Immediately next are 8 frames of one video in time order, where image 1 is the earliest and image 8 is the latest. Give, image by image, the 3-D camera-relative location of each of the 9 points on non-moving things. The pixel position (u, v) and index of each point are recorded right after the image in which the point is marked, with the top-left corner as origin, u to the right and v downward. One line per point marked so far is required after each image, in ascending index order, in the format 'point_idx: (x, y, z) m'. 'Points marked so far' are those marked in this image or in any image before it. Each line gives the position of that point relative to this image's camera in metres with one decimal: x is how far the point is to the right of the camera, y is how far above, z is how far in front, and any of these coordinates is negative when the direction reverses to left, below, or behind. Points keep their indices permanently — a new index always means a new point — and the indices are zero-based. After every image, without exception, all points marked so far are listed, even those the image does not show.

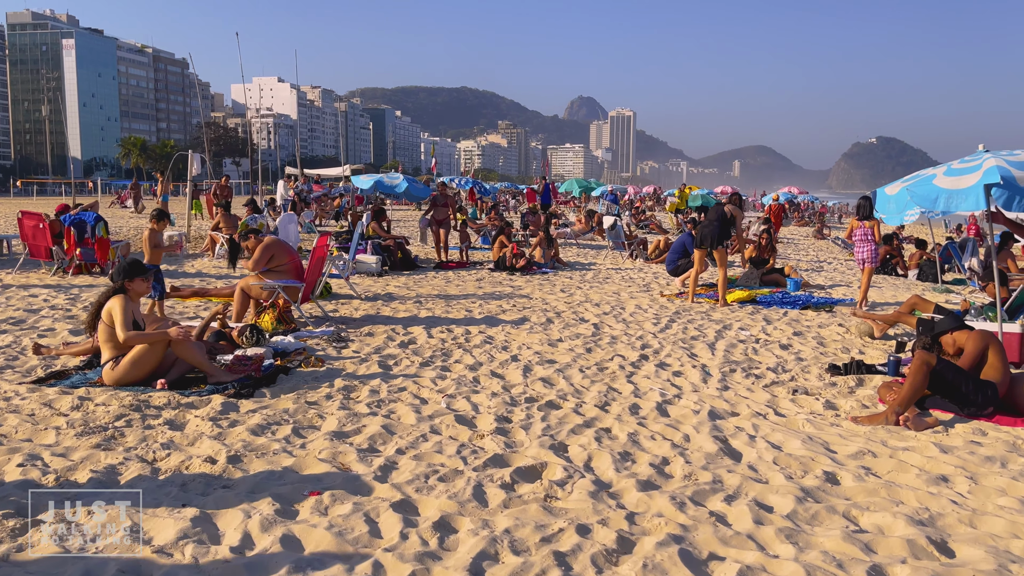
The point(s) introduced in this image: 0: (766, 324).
0: (+2.4, -0.3, +7.6) m
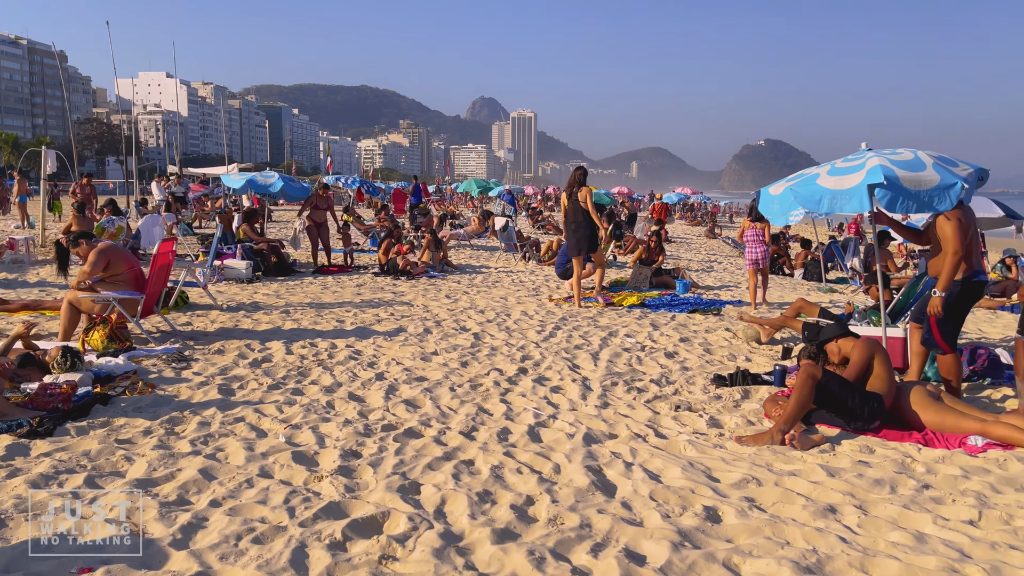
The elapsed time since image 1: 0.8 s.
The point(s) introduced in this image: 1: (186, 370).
0: (+1.3, -0.4, +7.3) m
1: (-2.2, -0.5, +5.3) m
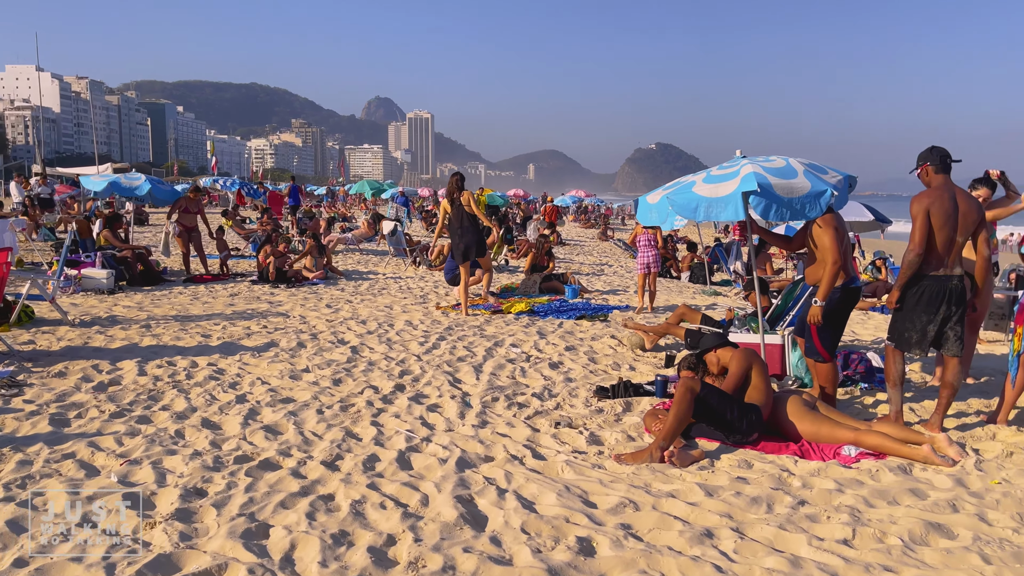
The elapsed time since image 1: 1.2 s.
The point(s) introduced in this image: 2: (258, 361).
0: (+0.2, -0.5, +7.1) m
1: (-2.9, -0.6, +4.8) m
2: (-1.9, -0.5, +5.9) m
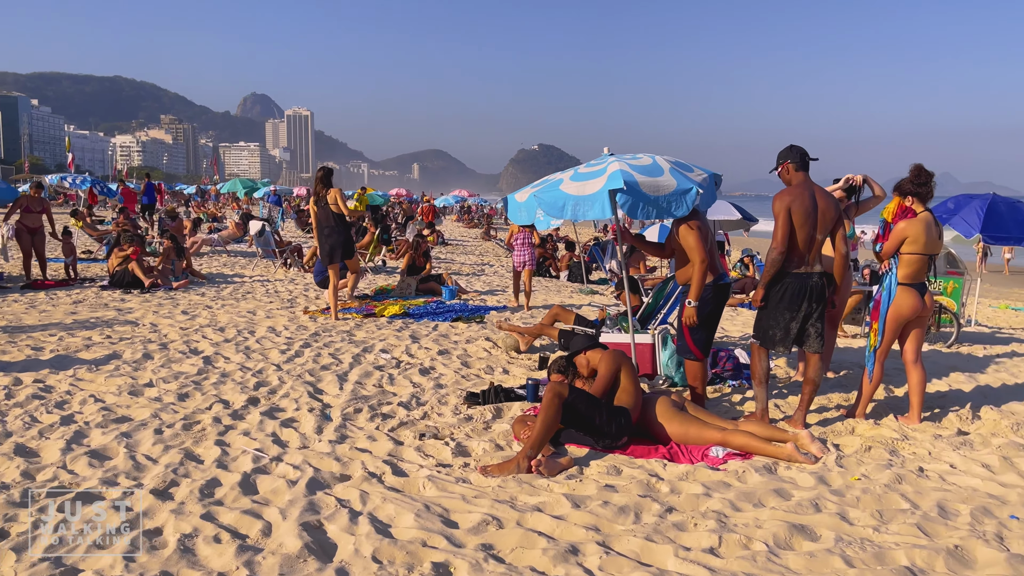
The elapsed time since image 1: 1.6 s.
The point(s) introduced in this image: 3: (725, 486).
0: (-0.9, -0.5, +6.8) m
1: (-3.7, -0.7, +4.0) m
2: (-2.8, -0.6, +5.4) m
3: (+0.9, -0.9, +3.6) m
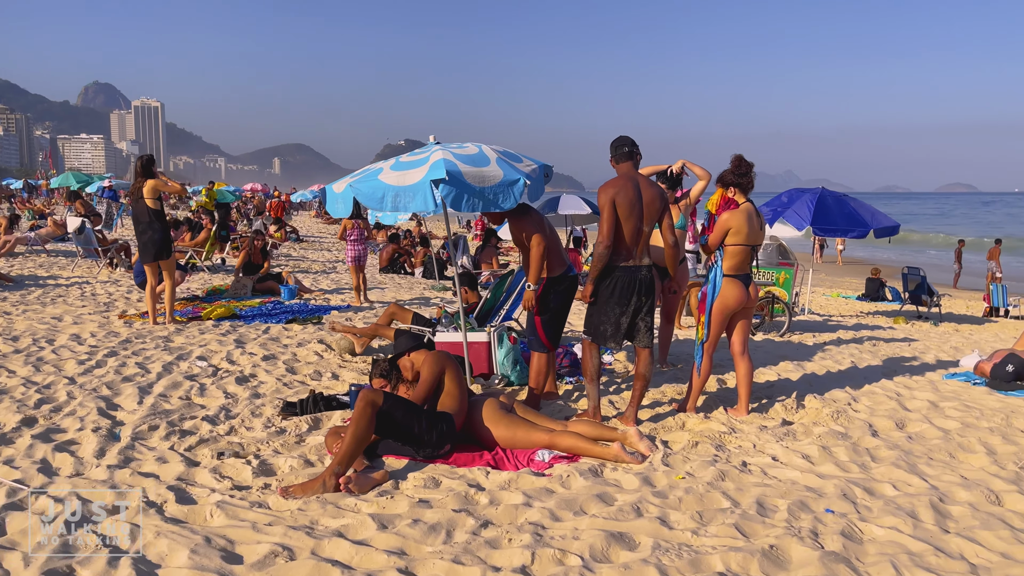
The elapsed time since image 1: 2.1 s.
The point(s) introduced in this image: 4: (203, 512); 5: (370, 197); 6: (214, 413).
0: (-2.2, -0.5, +6.3) m
1: (-4.5, -0.8, +3.1) m
2: (-3.8, -0.6, +4.5) m
3: (+0.1, -0.9, +3.4) m
4: (-1.2, -0.9, +3.1) m
5: (-0.7, +0.5, +4.2) m
6: (-1.7, -0.7, +4.5) m
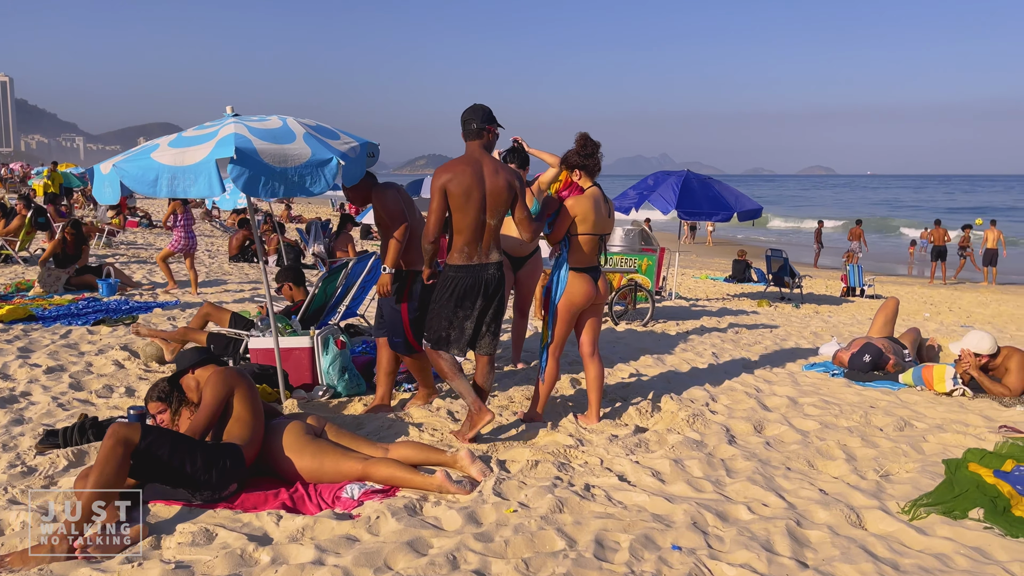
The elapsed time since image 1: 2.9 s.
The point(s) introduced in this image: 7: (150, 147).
0: (-3.3, -0.5, +5.3) m
1: (-5.1, -0.9, +1.8) m
2: (-4.7, -0.7, +3.3) m
3: (-0.6, -0.9, +2.8) m
4: (-1.9, -0.9, +2.3) m
5: (-1.6, +0.5, +3.4) m
6: (-2.5, -0.7, +3.6) m
7: (-1.6, +0.6, +3.6) m
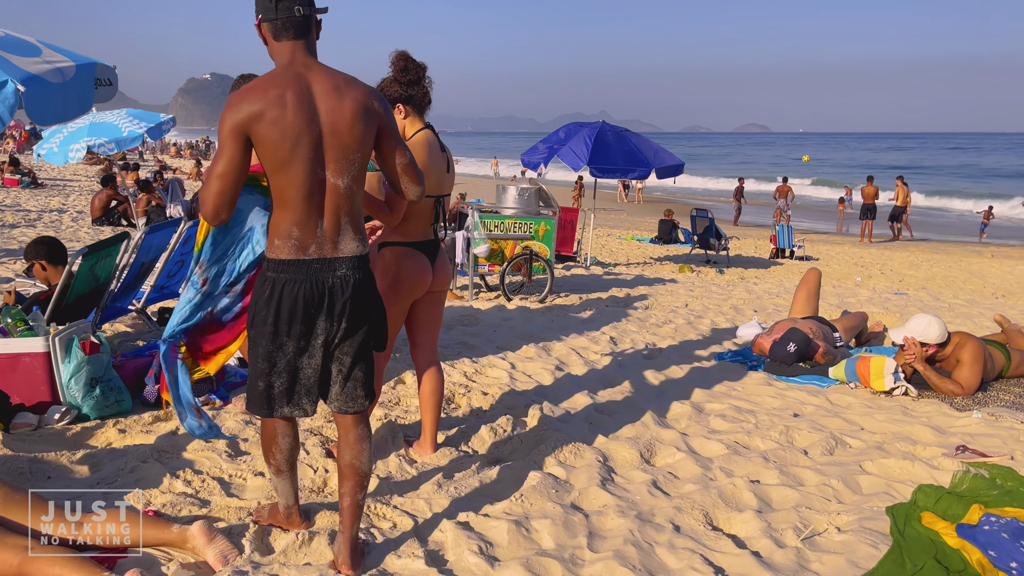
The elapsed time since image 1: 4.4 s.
0: (-4.1, -0.4, +3.9) m
1: (-5.7, -1.0, +0.3) m
2: (-5.3, -0.7, +1.9) m
3: (-1.2, -0.9, +1.6) m
4: (-2.5, -1.0, +1.1) m
5: (-2.3, +0.5, +2.1) m
6: (-3.2, -0.7, +2.3) m
7: (-2.3, +0.7, +2.3) m
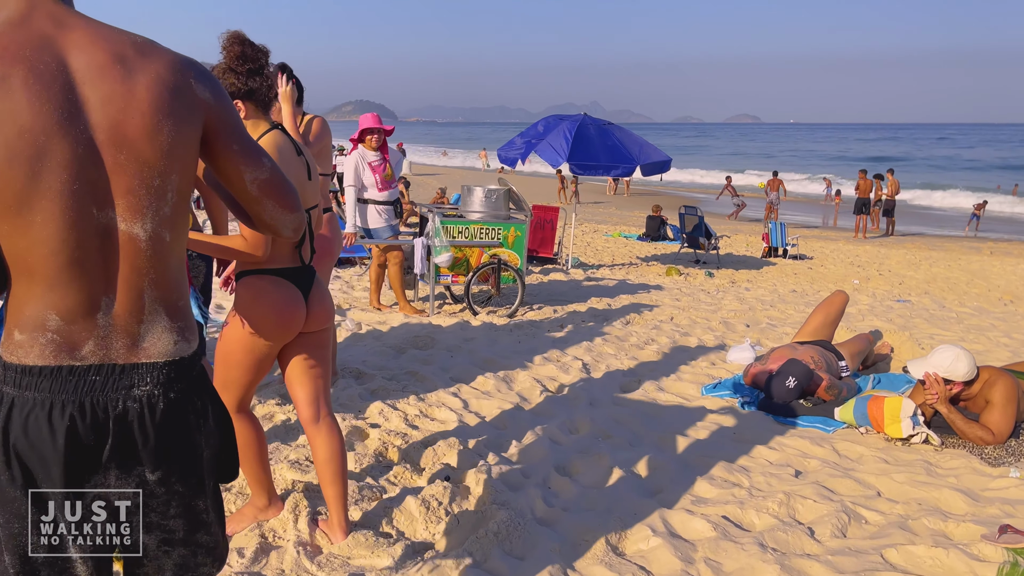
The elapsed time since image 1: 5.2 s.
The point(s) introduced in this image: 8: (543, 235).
0: (-4.3, -0.5, +3.3) m
1: (-5.8, -1.2, -0.4) m
2: (-5.5, -0.9, +1.2) m
3: (-1.4, -1.0, +1.0) m
4: (-2.6, -1.1, +0.4) m
5: (-2.5, +0.3, +1.5) m
6: (-3.4, -0.9, +1.7) m
7: (-2.5, +0.5, +1.6) m
8: (+0.4, +0.6, +9.3) m
